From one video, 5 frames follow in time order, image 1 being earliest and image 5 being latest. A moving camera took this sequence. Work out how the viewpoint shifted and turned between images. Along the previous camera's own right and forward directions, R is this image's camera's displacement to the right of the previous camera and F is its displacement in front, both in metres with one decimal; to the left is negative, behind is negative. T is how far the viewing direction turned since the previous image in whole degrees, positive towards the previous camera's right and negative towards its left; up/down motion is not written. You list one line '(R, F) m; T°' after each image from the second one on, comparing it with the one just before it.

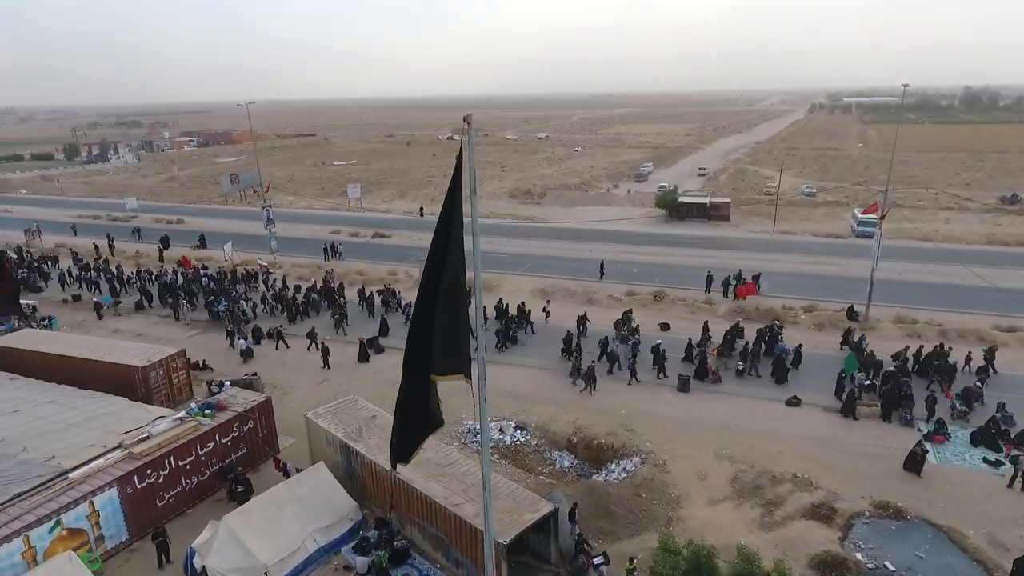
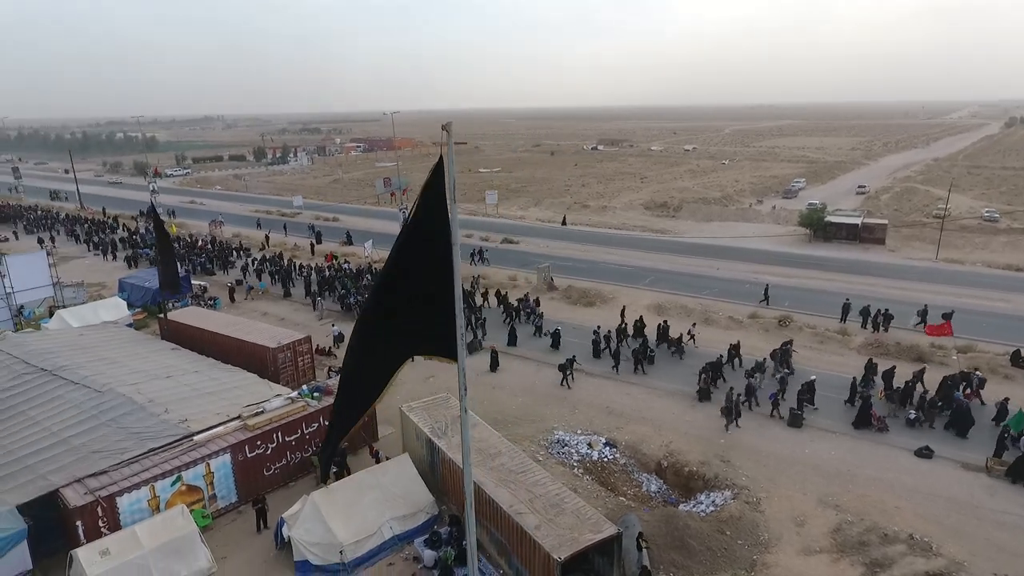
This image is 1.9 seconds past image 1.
(+1.1, +0.3) m; -13°
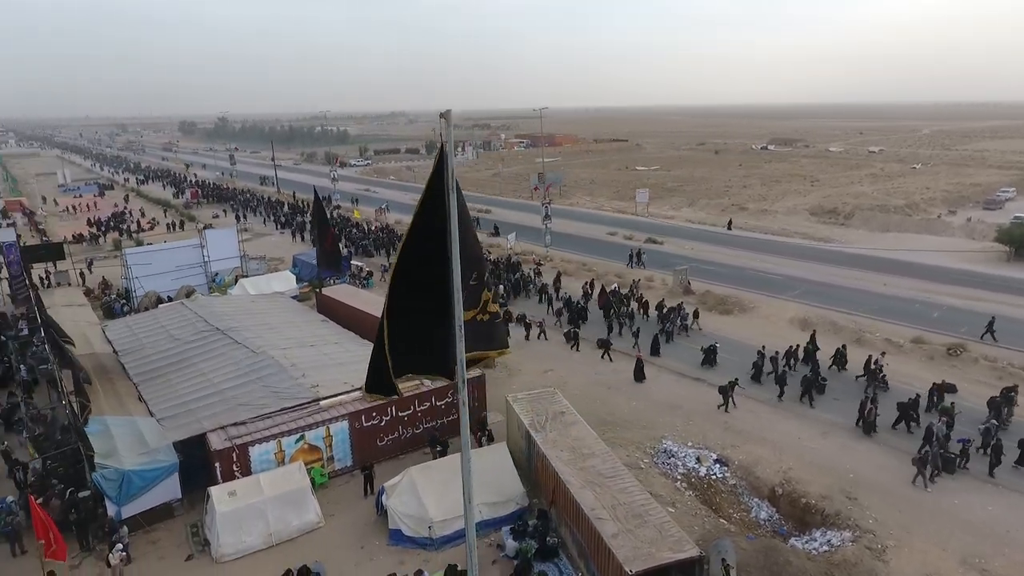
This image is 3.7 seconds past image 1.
(+1.0, +0.3) m; -14°
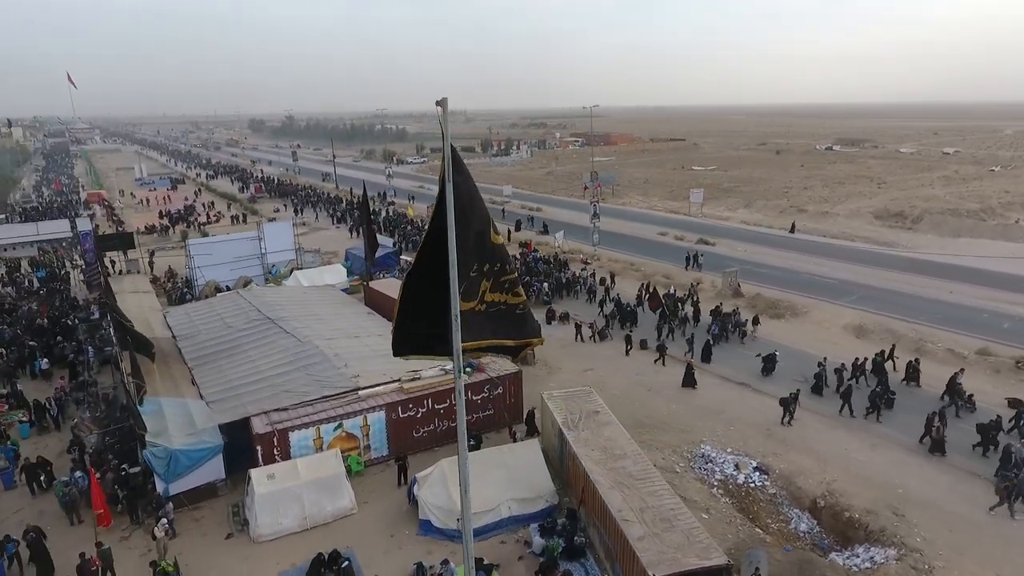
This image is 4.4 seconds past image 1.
(+0.4, +0.1) m; -5°
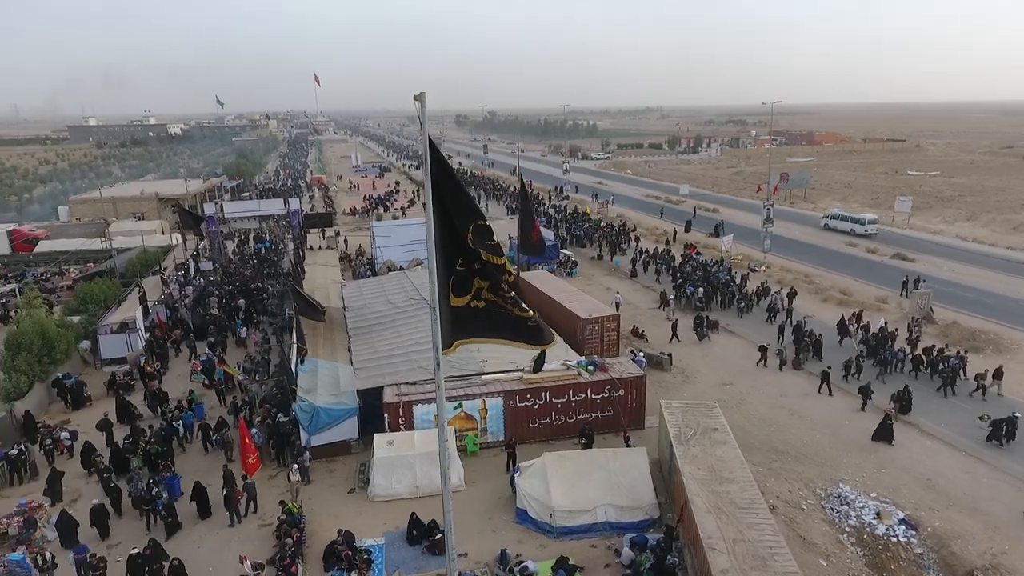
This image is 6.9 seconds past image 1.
(+1.3, +0.3) m; -16°
